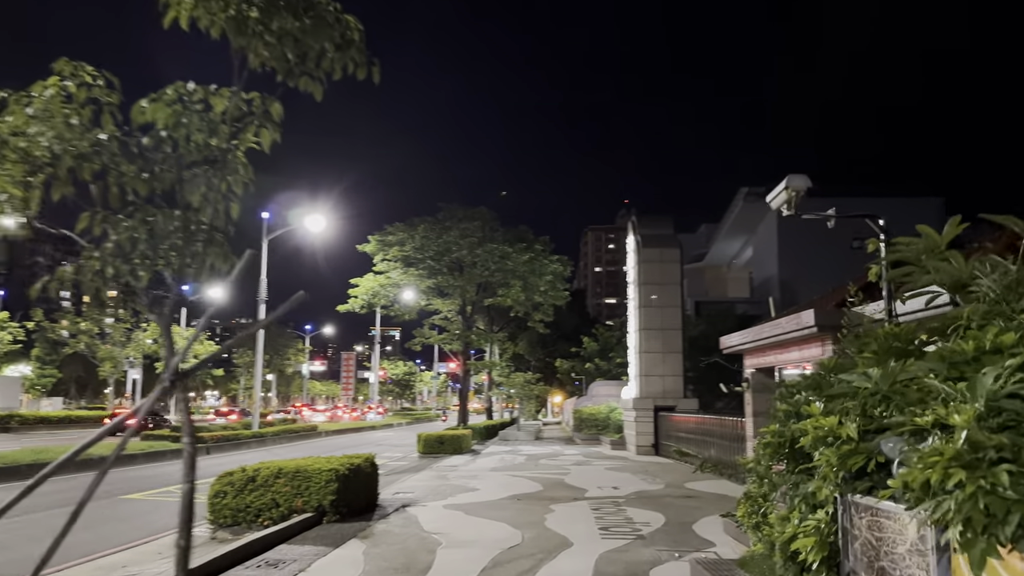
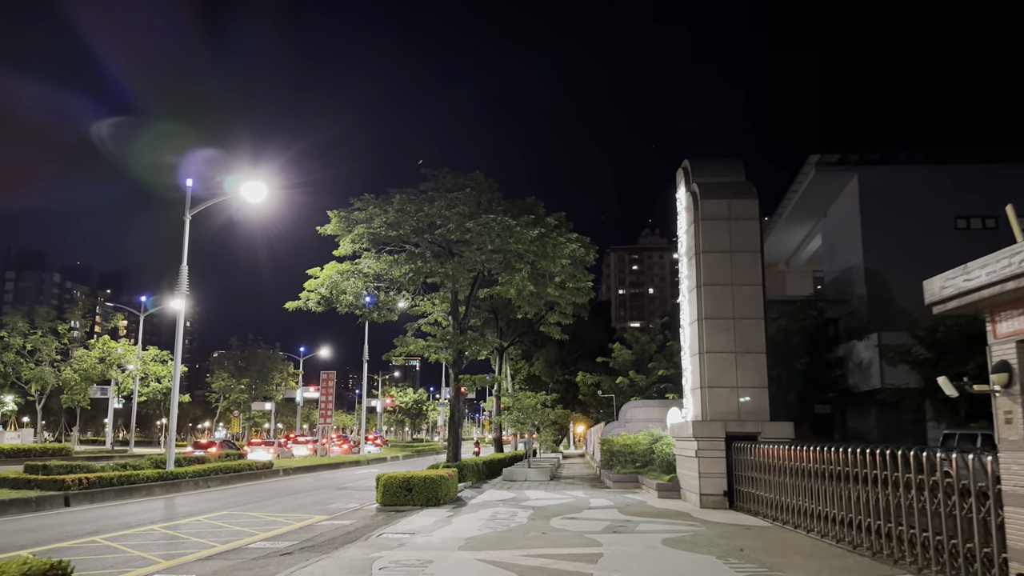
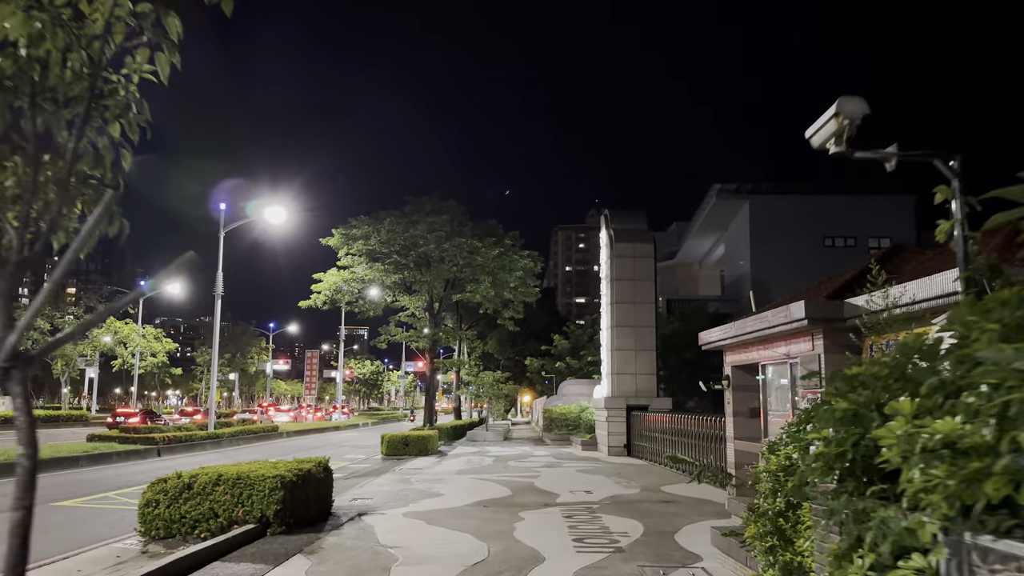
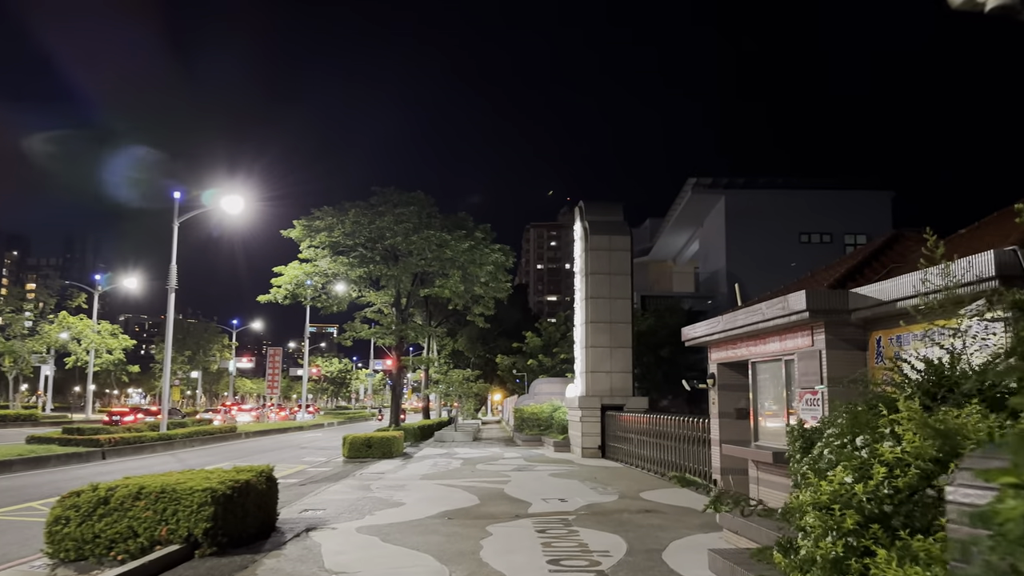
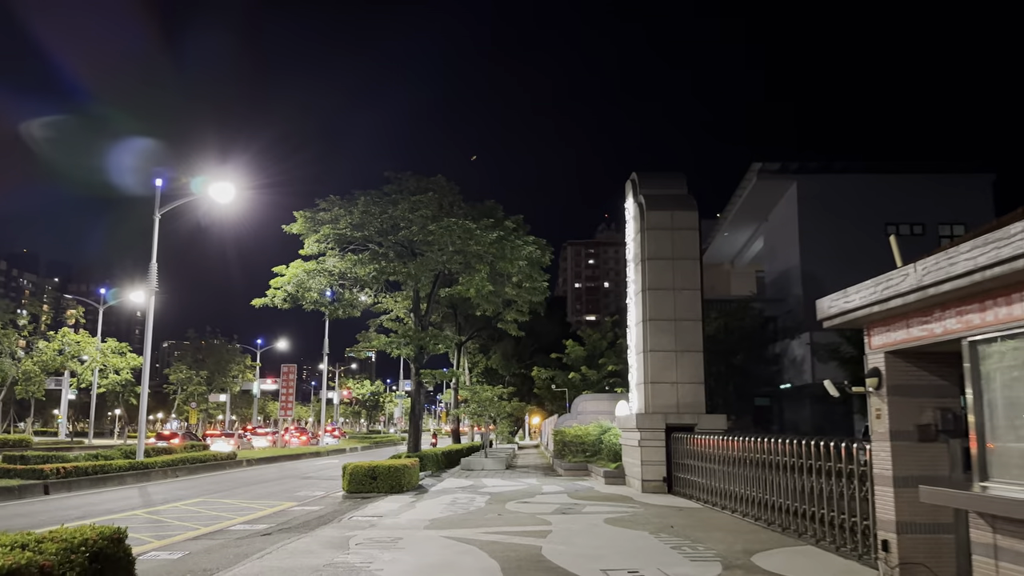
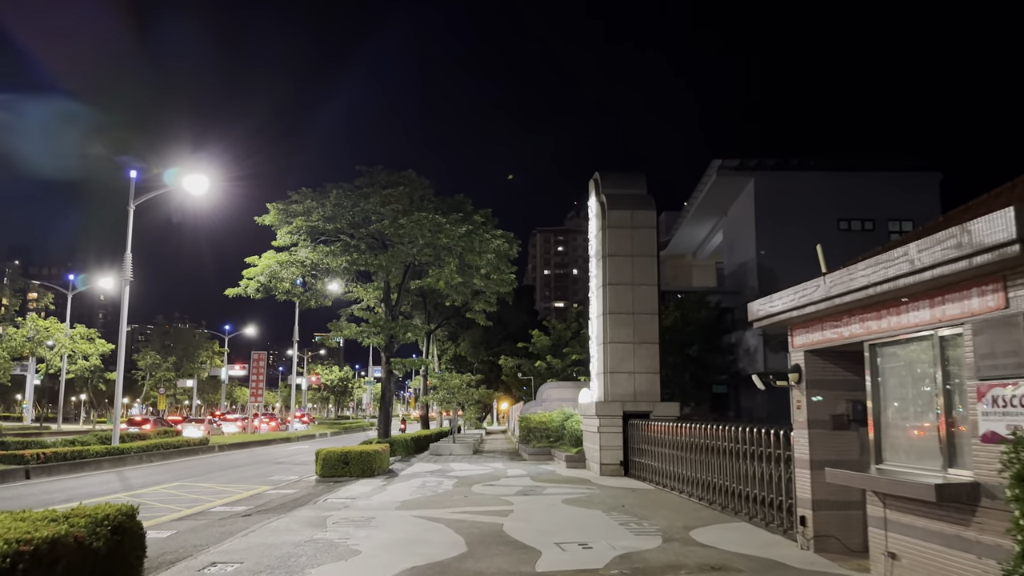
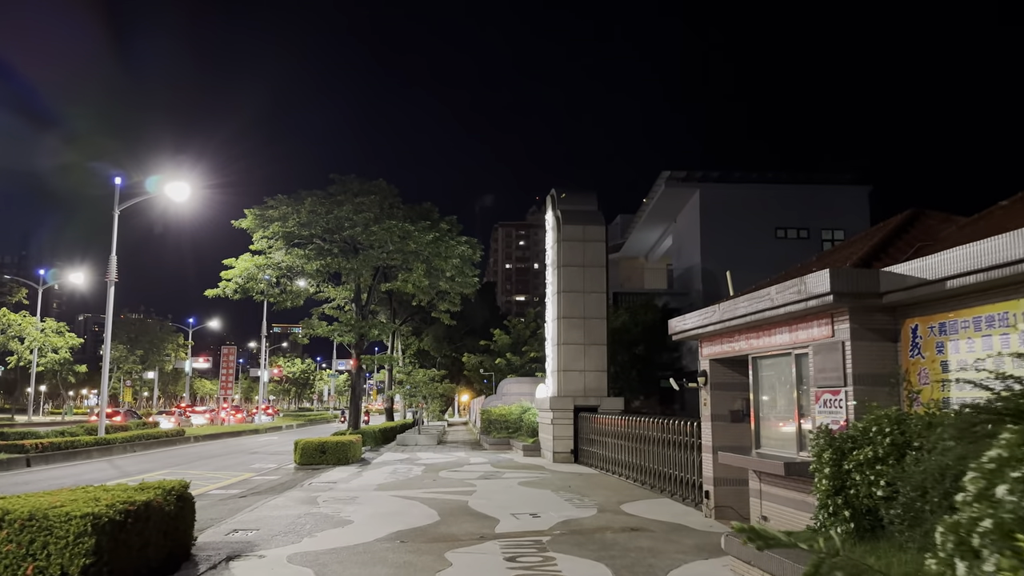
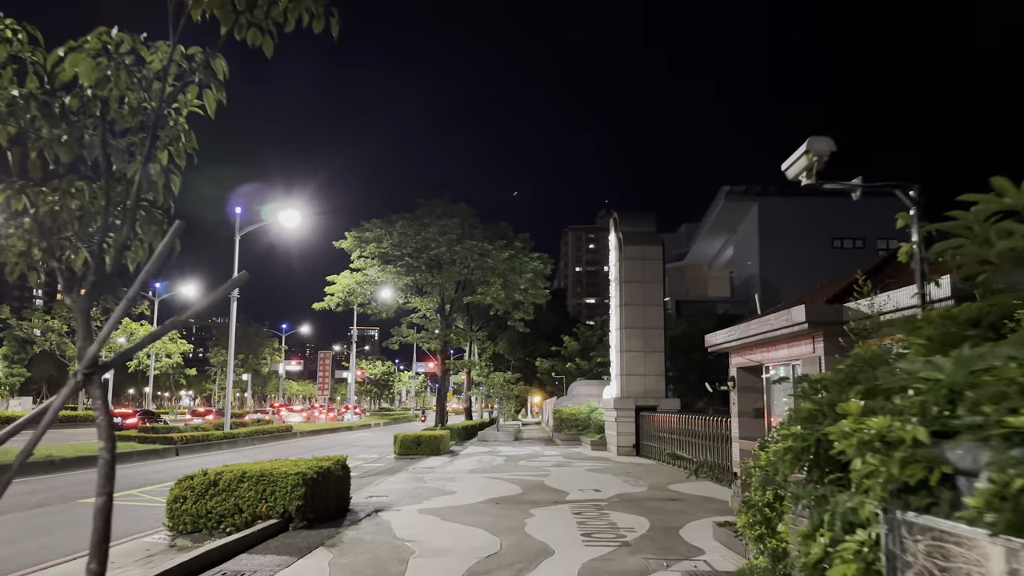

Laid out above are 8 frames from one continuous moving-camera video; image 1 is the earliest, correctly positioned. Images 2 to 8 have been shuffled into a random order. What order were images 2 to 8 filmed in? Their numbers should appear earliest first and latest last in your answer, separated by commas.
8, 3, 4, 7, 6, 5, 2
